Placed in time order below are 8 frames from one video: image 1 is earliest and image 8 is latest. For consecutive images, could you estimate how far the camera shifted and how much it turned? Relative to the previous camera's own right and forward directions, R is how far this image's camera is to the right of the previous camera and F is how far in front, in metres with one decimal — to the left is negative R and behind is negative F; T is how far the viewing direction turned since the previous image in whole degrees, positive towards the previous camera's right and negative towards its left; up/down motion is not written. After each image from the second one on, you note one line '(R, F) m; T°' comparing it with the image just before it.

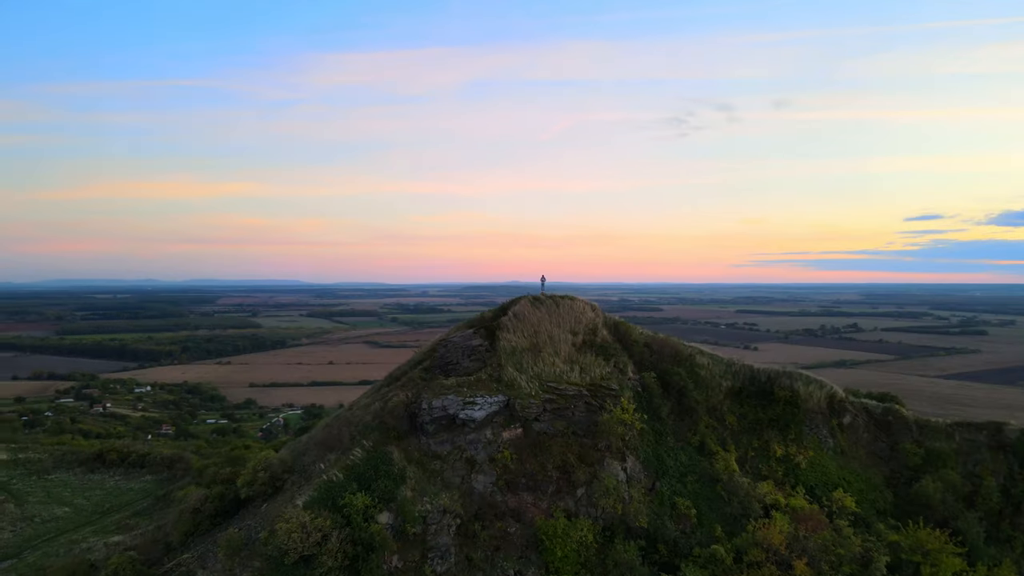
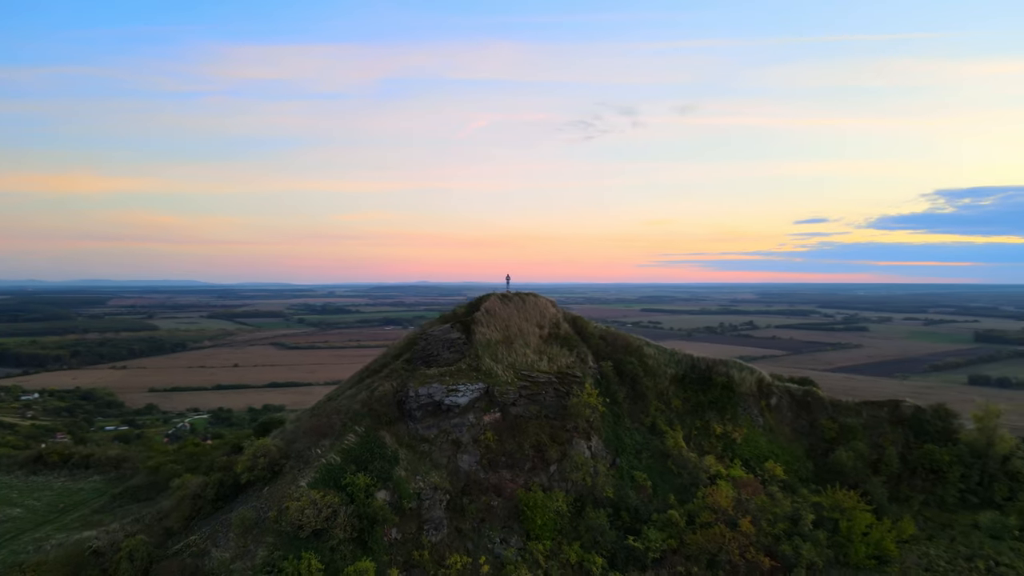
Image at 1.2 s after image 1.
(-1.4, -1.4) m; +7°
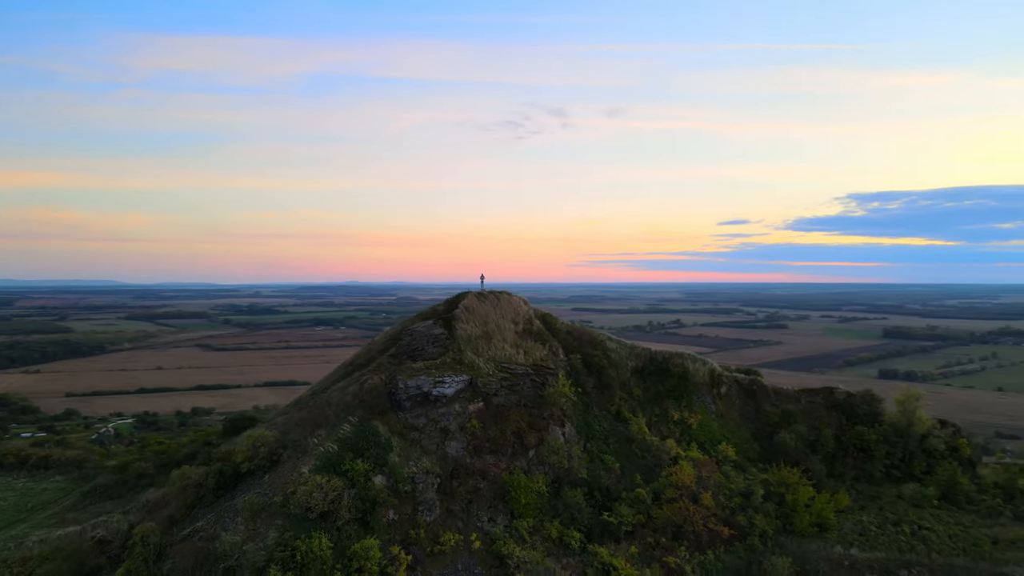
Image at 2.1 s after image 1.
(-1.1, -1.2) m; +5°
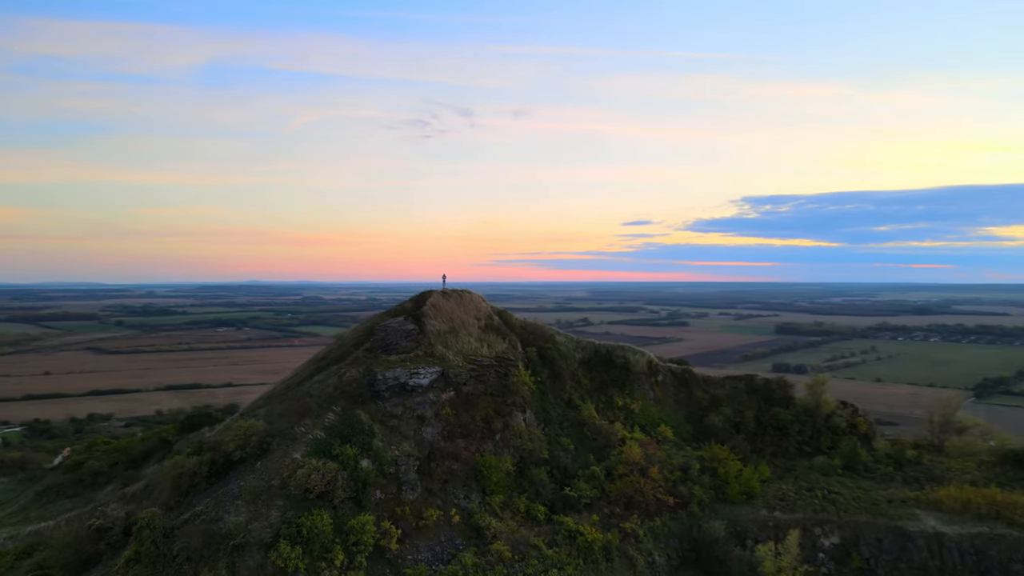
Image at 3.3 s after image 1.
(-1.4, -1.5) m; +7°
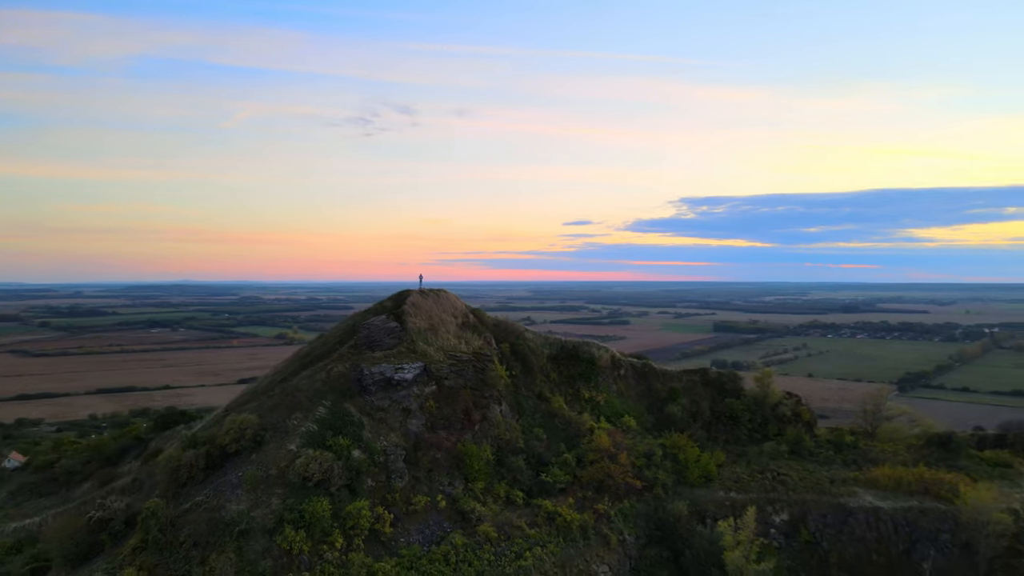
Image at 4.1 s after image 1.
(-0.9, -1.1) m; +4°
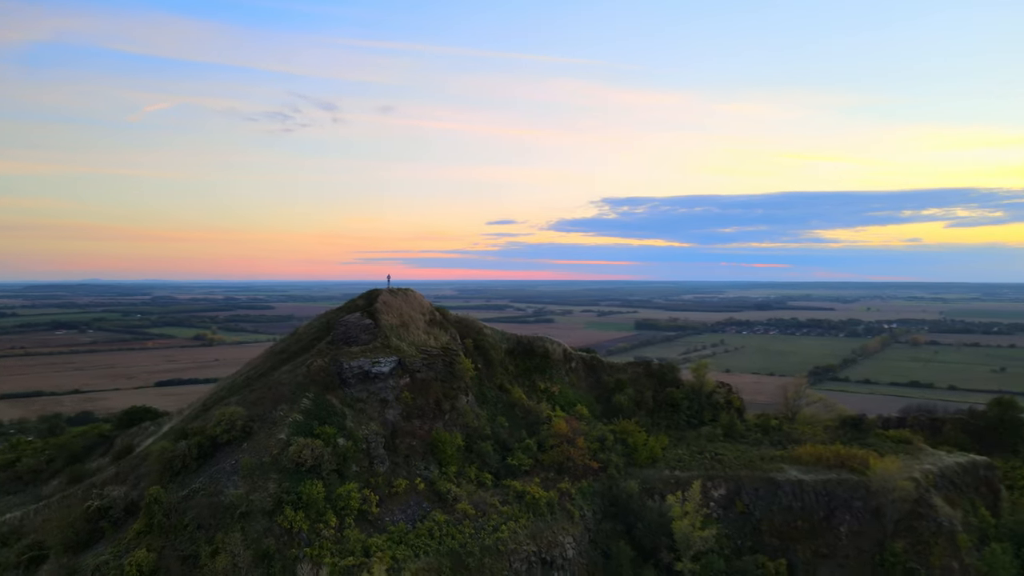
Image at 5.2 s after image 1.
(-1.2, -1.6) m; +6°
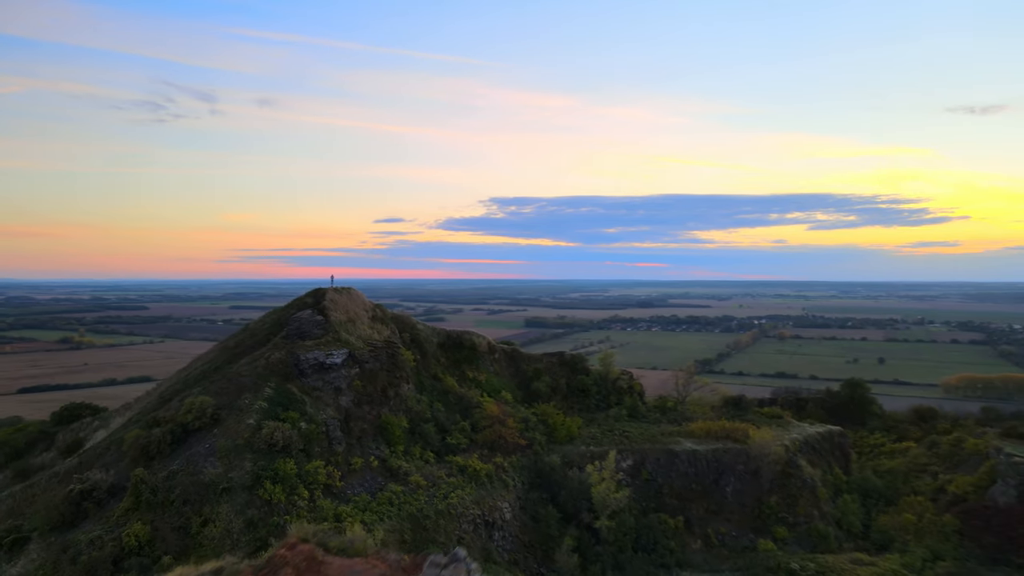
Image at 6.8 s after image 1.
(-1.5, -2.6) m; +9°
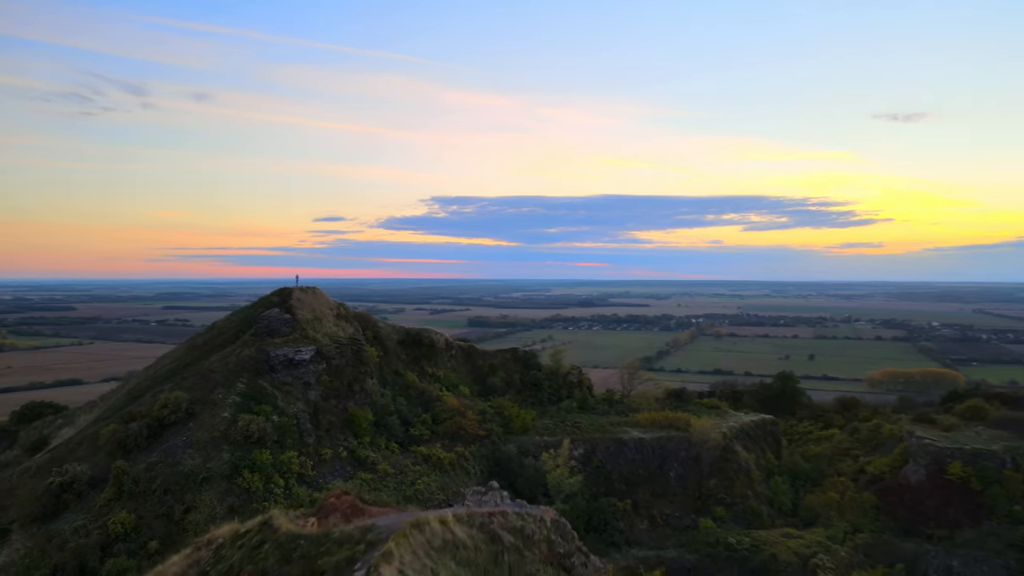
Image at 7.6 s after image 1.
(-0.6, -1.4) m; +4°
